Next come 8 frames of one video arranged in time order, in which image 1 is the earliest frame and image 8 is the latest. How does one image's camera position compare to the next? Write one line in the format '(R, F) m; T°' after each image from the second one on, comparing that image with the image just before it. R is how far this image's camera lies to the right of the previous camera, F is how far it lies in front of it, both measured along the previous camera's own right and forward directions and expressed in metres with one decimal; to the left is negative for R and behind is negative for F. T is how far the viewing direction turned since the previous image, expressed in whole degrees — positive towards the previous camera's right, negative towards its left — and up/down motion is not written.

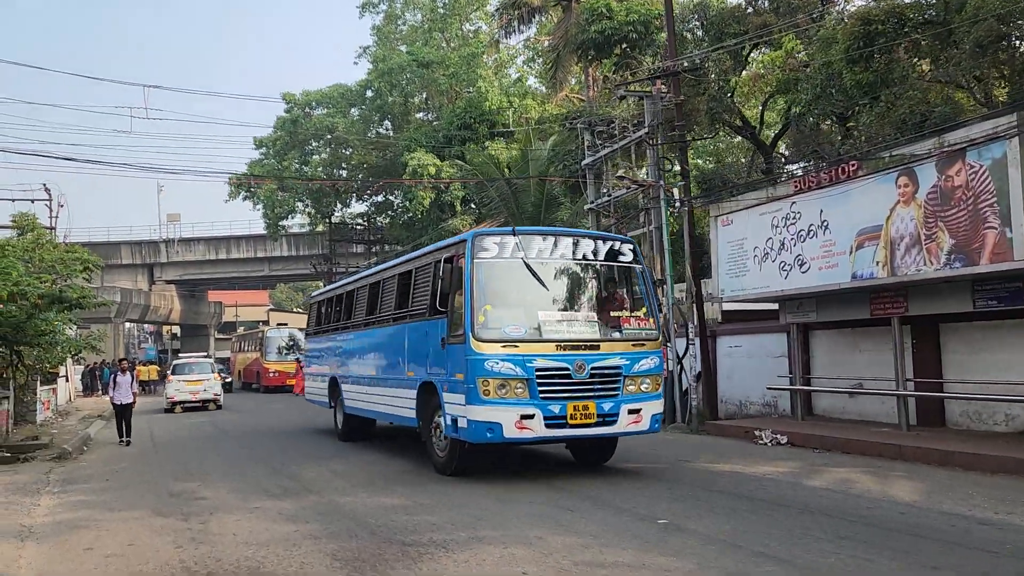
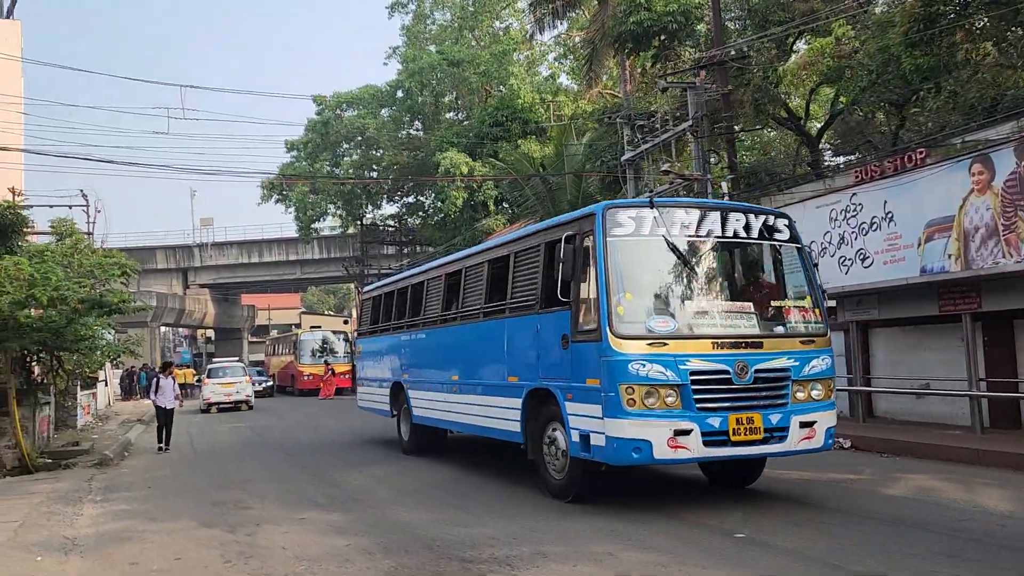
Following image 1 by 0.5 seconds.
(-0.3, +0.4) m; -2°
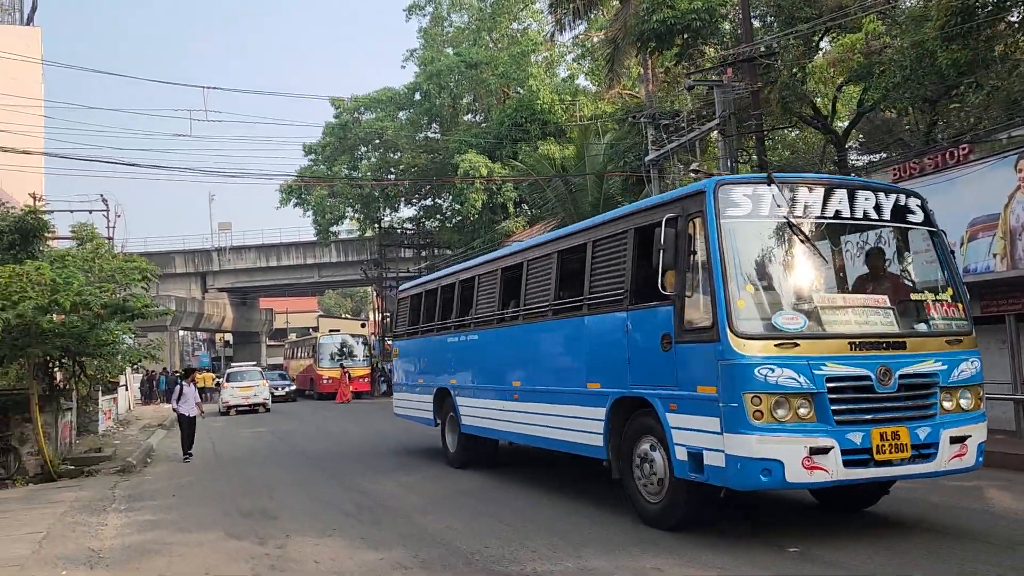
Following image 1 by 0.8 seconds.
(-0.2, +0.3) m; -1°
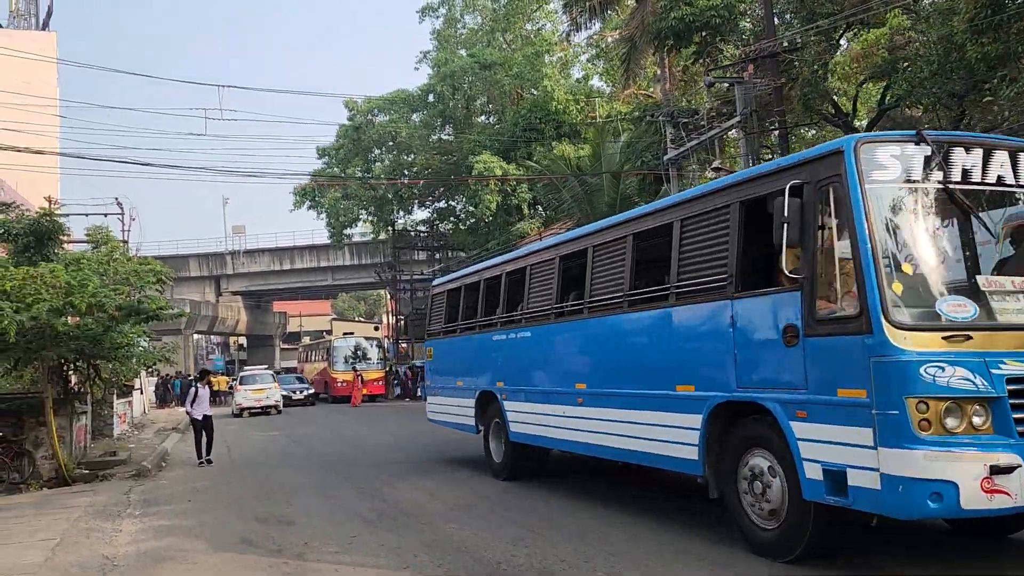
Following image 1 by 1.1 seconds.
(-0.1, +0.3) m; -1°
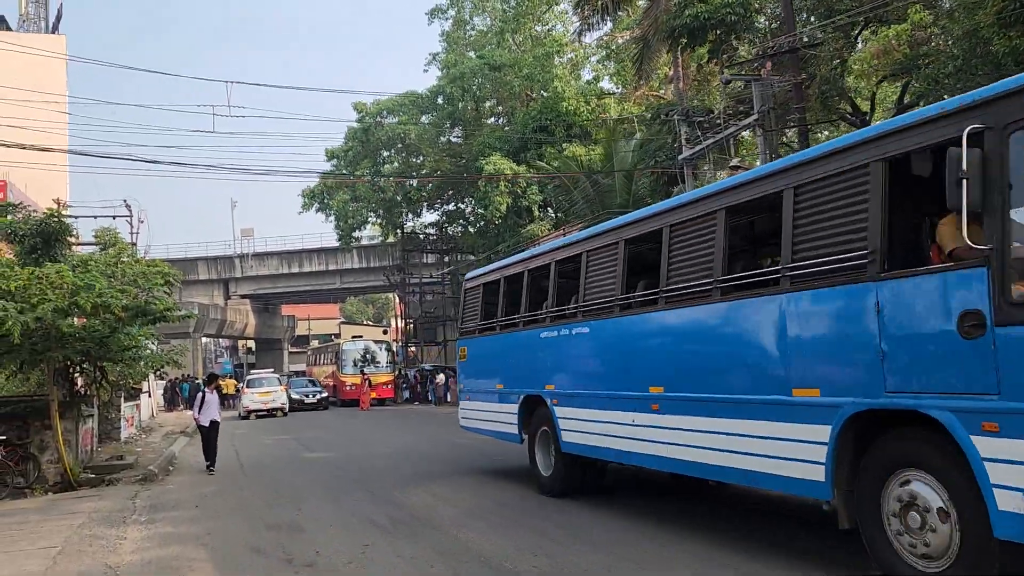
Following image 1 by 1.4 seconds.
(-0.1, +0.3) m; -1°
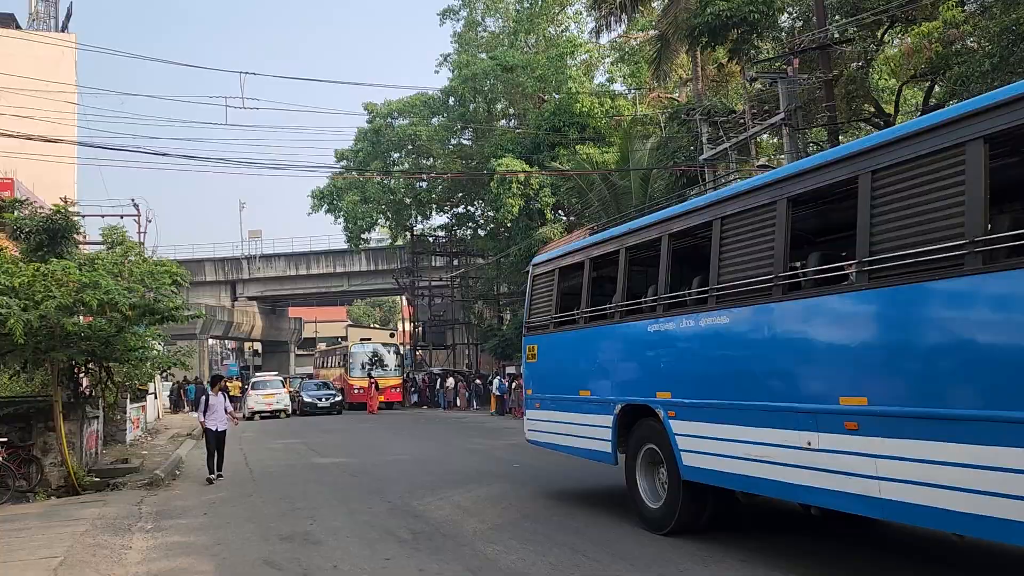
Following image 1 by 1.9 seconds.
(-0.2, +0.5) m; 0°
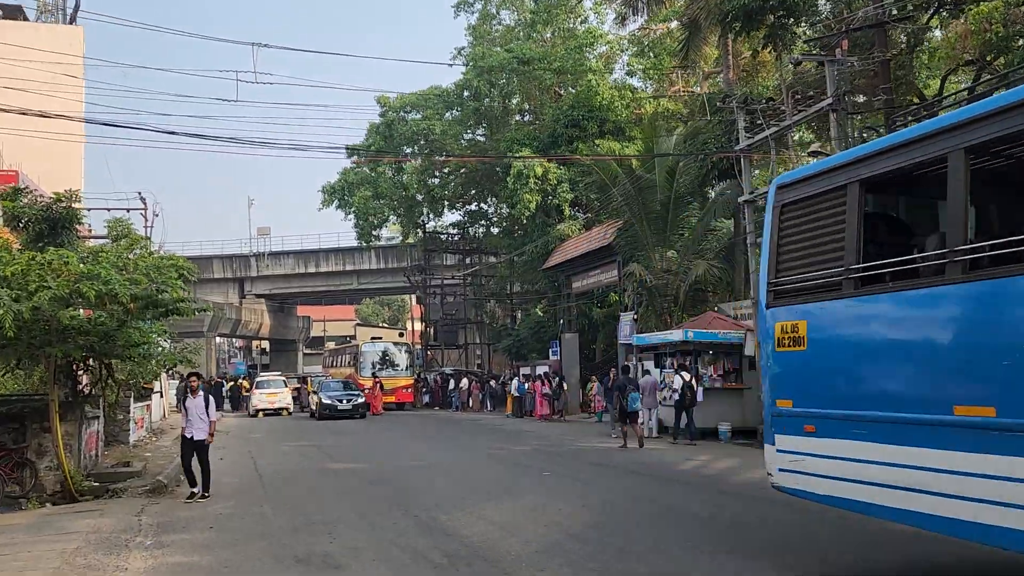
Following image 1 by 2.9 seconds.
(-0.4, +1.0) m; 0°
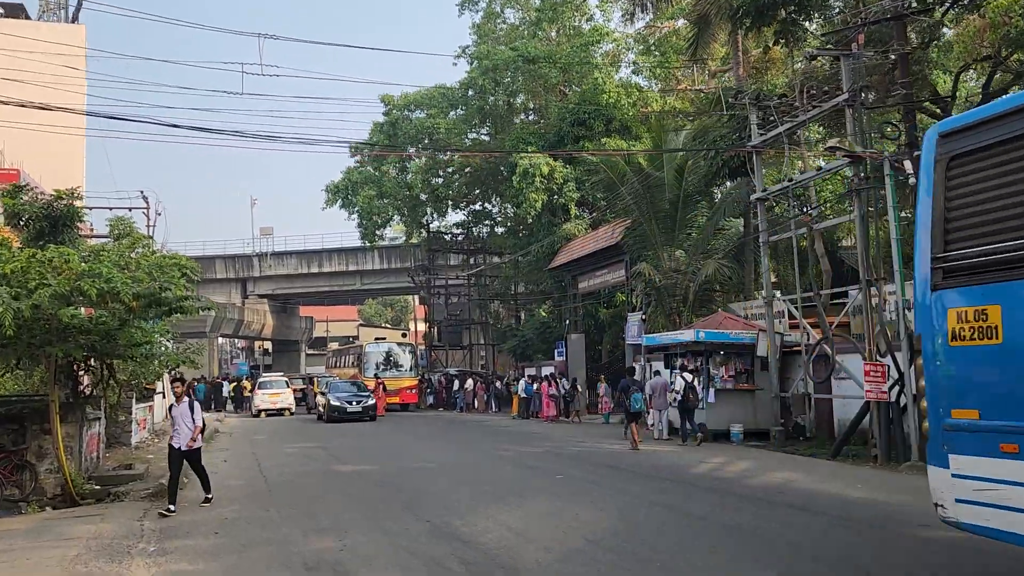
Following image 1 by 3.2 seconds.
(-0.1, +0.3) m; 0°
